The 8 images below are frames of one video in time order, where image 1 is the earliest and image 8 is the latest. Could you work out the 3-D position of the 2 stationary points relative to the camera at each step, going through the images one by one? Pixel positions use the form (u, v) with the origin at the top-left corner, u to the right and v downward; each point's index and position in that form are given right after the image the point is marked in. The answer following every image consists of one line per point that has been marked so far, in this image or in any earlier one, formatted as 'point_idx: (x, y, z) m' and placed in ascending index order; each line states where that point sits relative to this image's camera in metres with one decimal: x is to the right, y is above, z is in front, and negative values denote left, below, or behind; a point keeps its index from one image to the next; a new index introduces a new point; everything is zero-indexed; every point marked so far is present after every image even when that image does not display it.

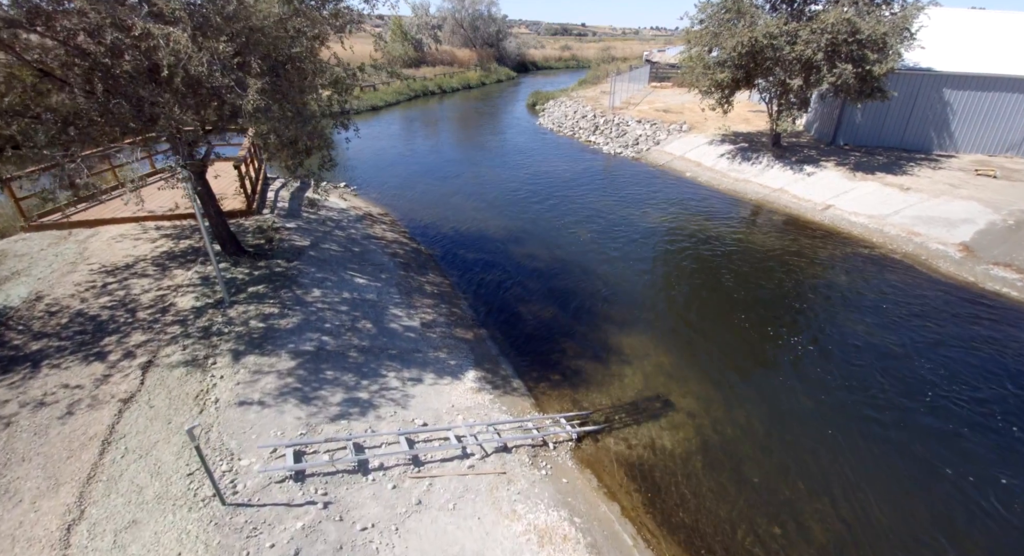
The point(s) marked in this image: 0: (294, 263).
0: (-4.6, +0.3, +9.8) m
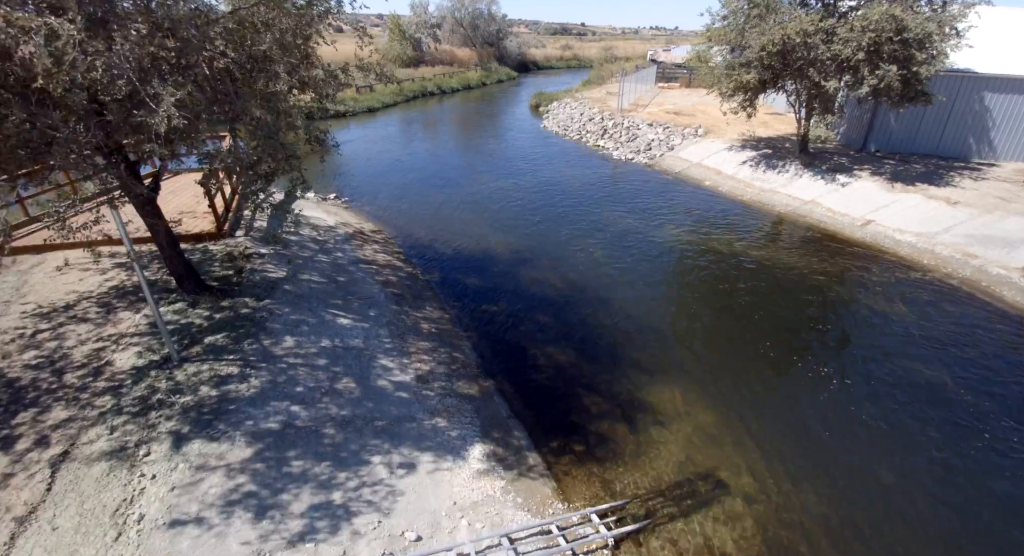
0: (-4.4, -0.4, +8.3) m
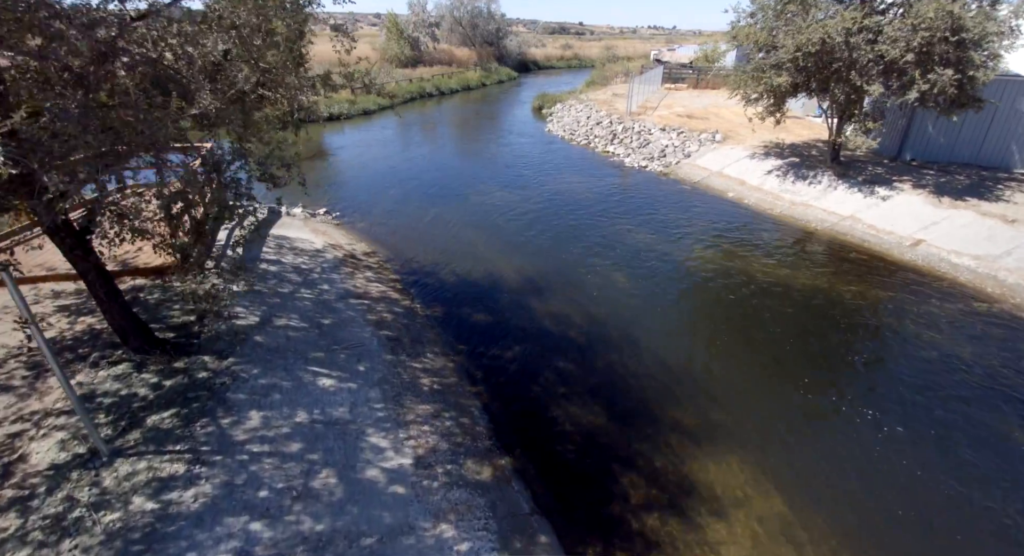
0: (-4.1, -1.2, +6.8) m
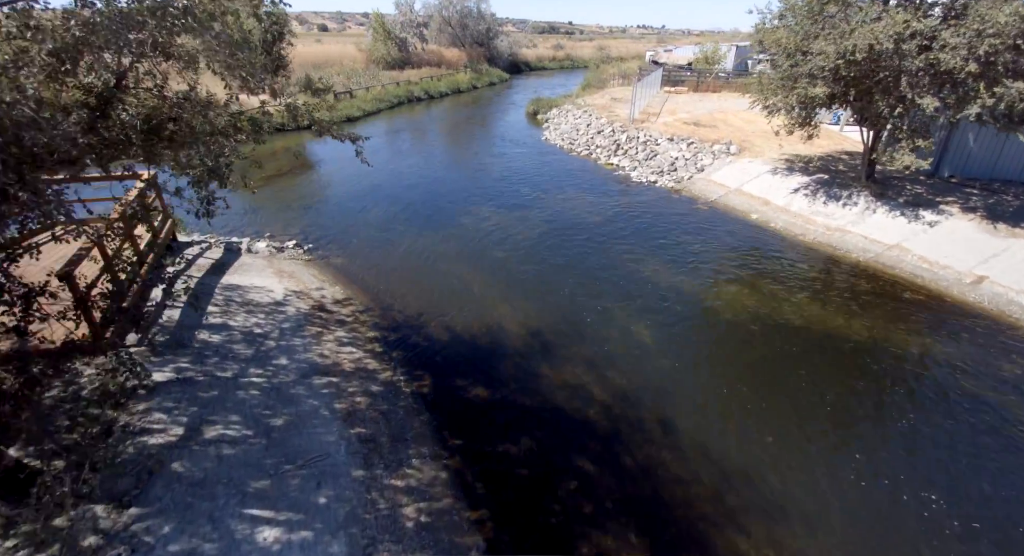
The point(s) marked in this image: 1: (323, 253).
0: (-3.9, -2.4, +4.8) m
1: (-5.3, +0.7, +12.9) m
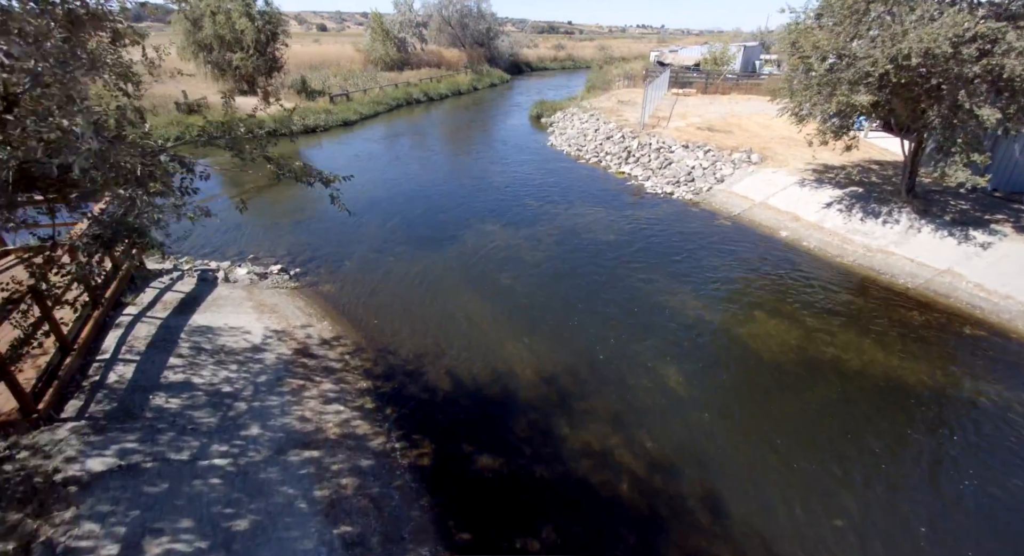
0: (-3.7, -3.1, +3.5) m
1: (-5.0, 0.0, +11.6) m
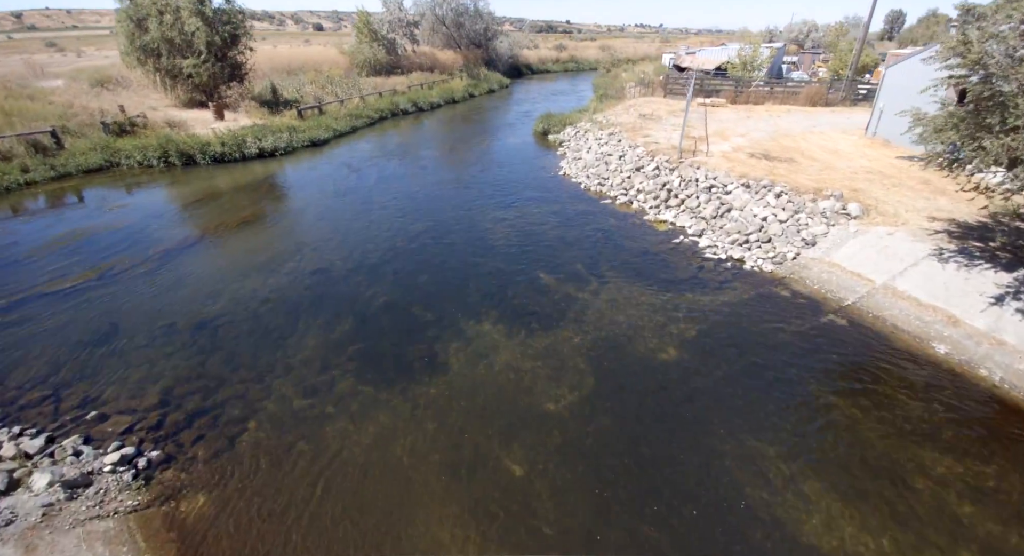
0: (-3.4, -5.9, -1.4) m
1: (-4.8, -2.8, +6.7) m
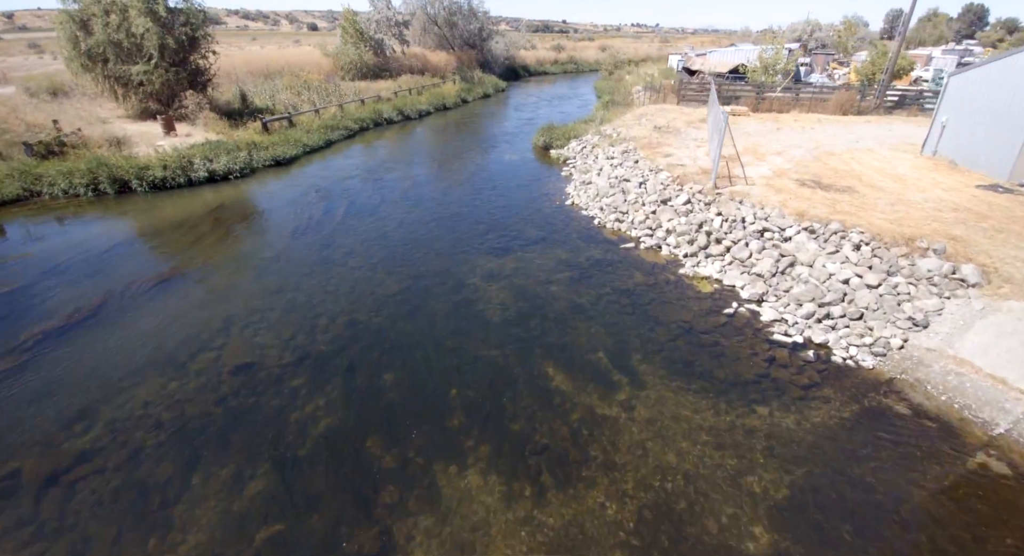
0: (-3.3, -7.8, -4.7) m
1: (-4.8, -4.7, +3.4) m
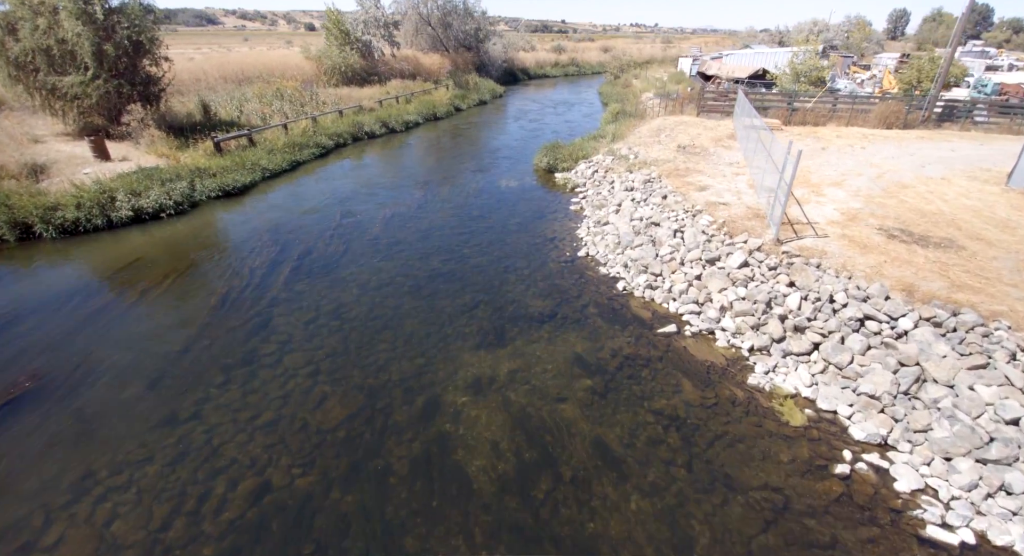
0: (-3.3, -9.8, -8.2) m
1: (-4.8, -6.7, -0.1) m
